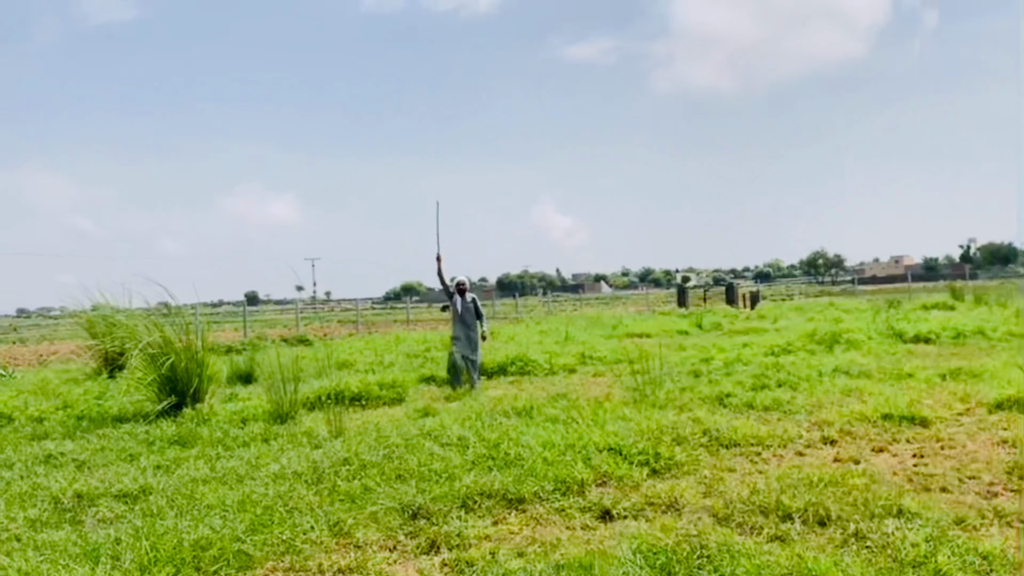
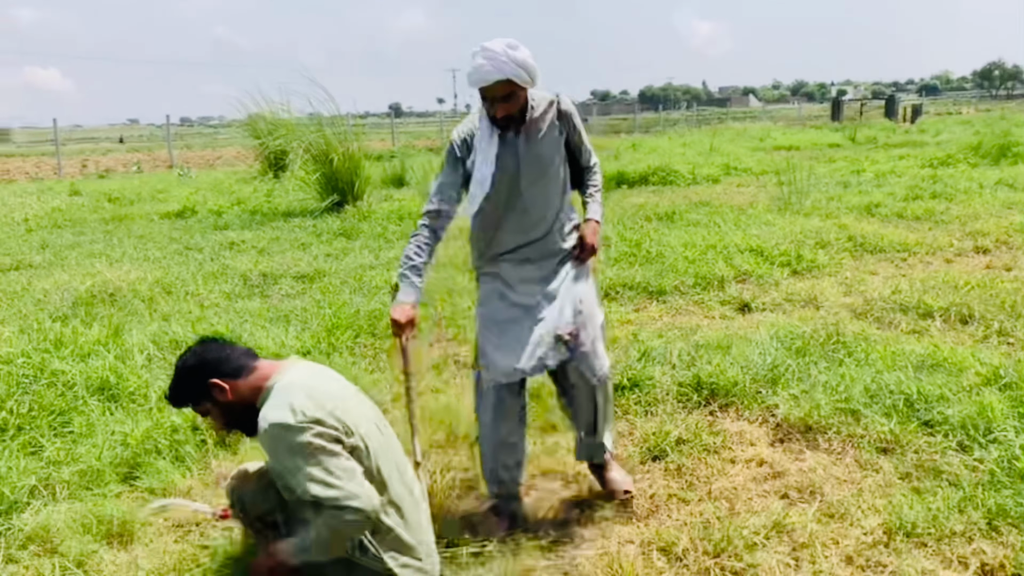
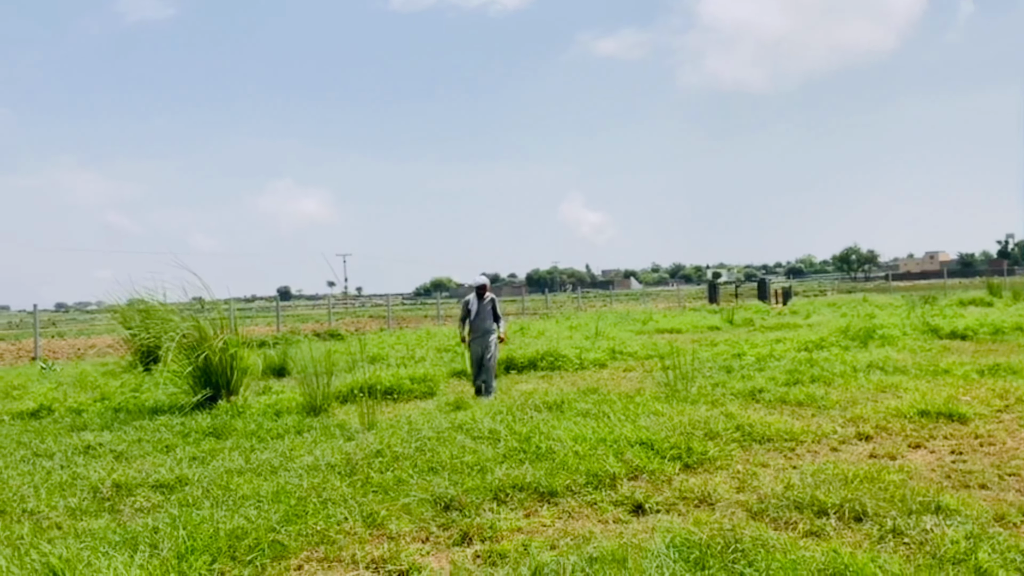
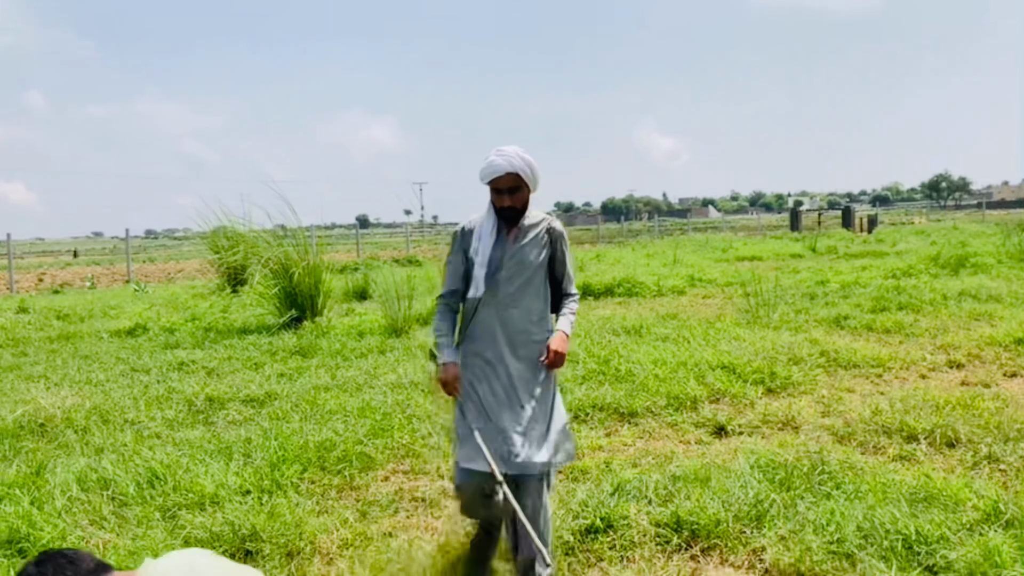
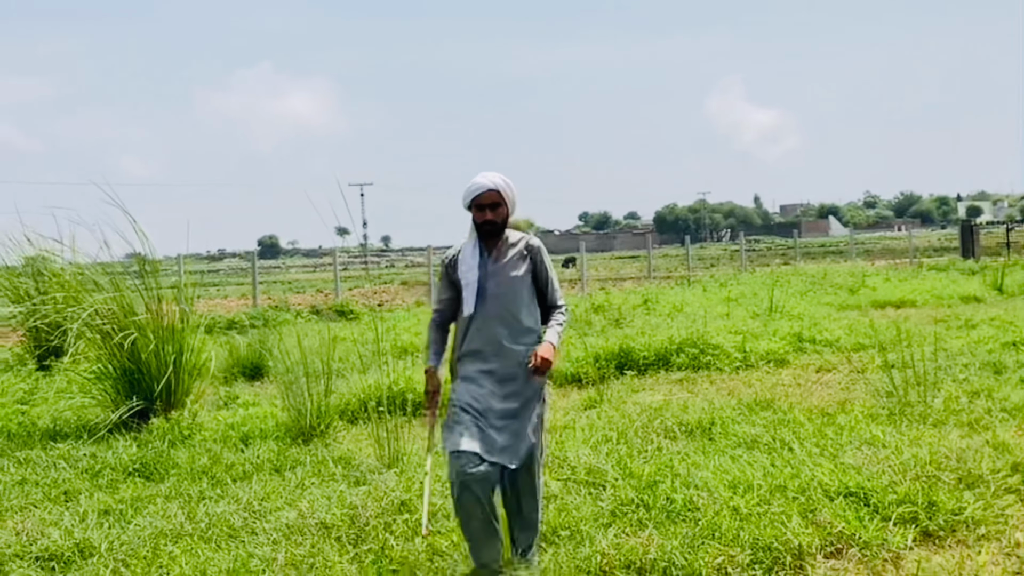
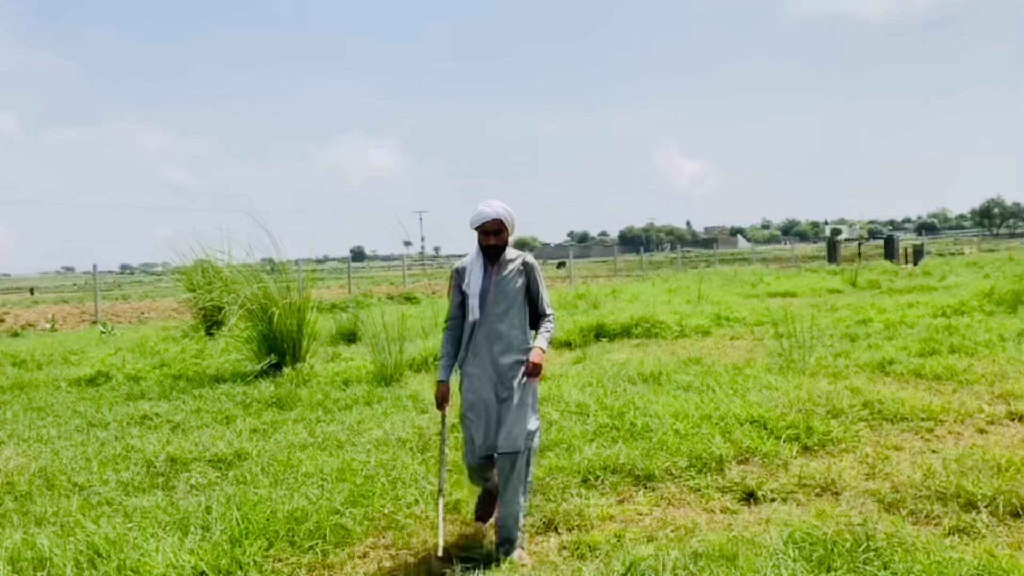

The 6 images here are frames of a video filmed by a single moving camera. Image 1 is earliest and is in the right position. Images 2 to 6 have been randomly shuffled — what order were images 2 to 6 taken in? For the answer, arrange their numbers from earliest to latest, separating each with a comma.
3, 5, 6, 4, 2
